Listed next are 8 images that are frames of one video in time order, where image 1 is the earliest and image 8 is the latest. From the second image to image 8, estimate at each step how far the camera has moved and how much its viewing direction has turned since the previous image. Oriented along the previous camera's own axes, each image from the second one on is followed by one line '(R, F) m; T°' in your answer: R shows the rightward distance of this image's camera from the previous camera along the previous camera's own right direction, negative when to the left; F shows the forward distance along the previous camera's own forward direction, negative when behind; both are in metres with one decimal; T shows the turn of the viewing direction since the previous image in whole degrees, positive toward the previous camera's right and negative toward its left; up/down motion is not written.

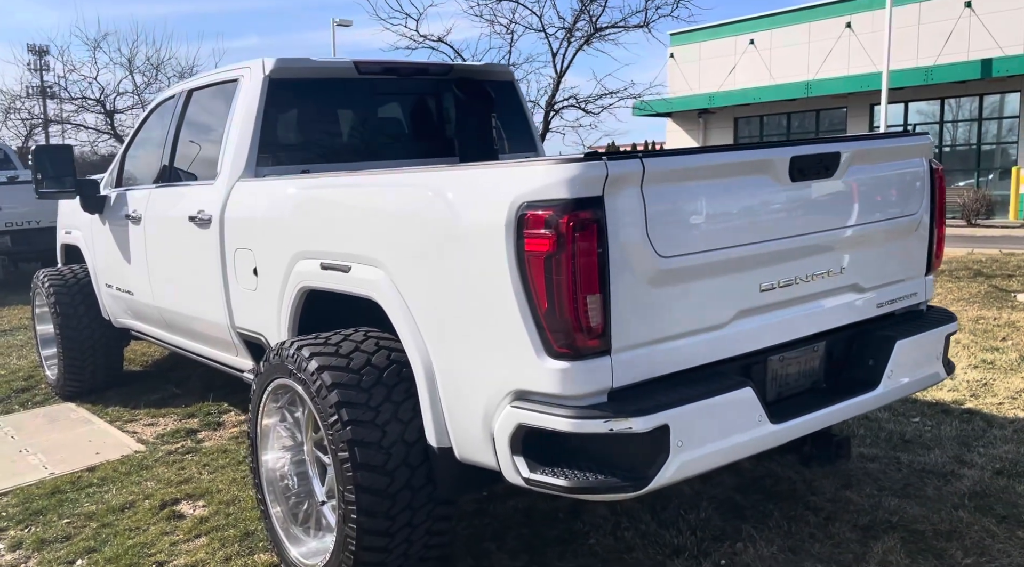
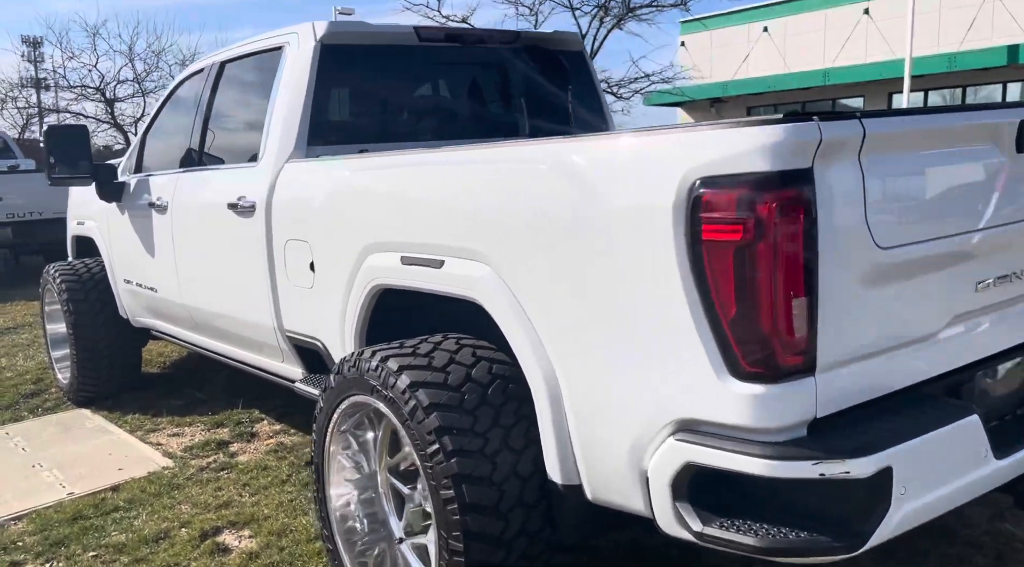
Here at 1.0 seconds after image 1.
(-0.3, +0.5) m; 0°
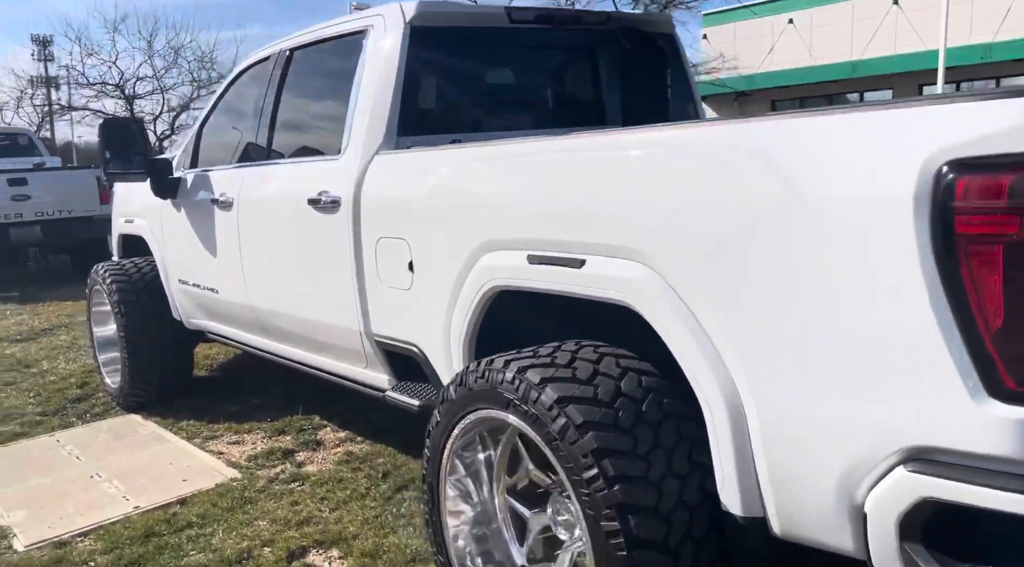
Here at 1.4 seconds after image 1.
(-0.3, +0.2) m; -1°
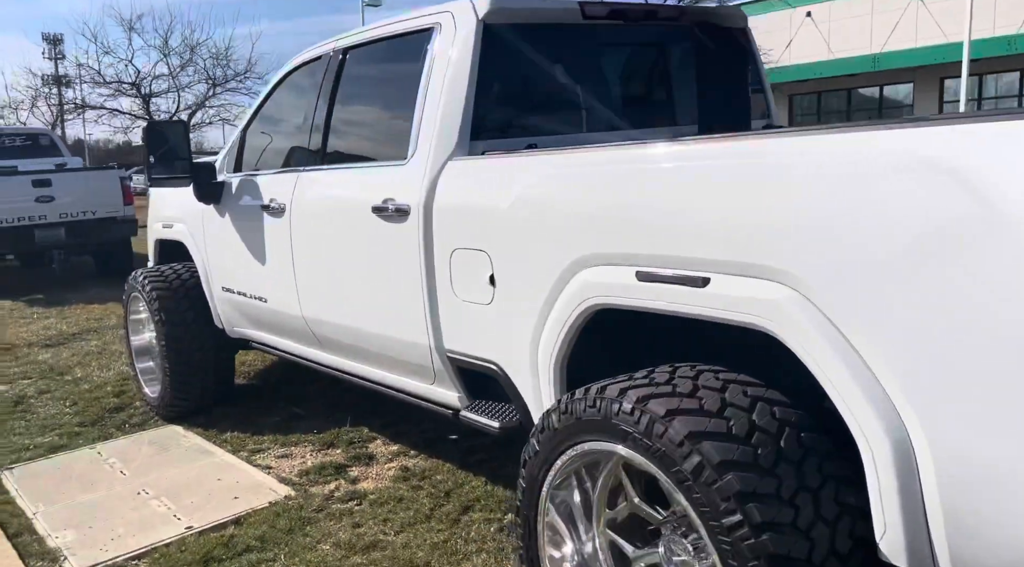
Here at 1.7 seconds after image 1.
(-0.2, +0.2) m; -1°
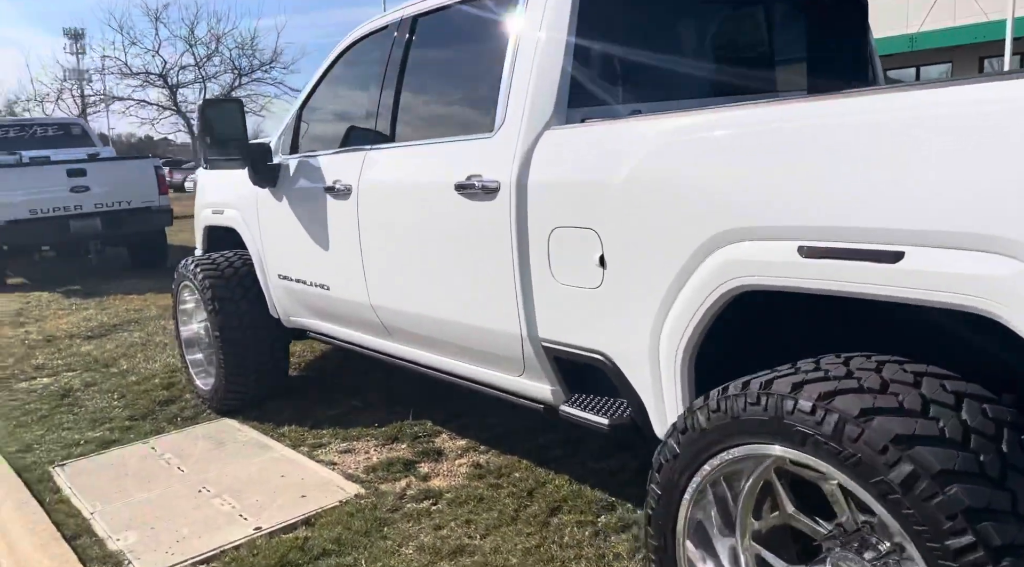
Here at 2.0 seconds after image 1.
(-0.3, +0.2) m; -1°
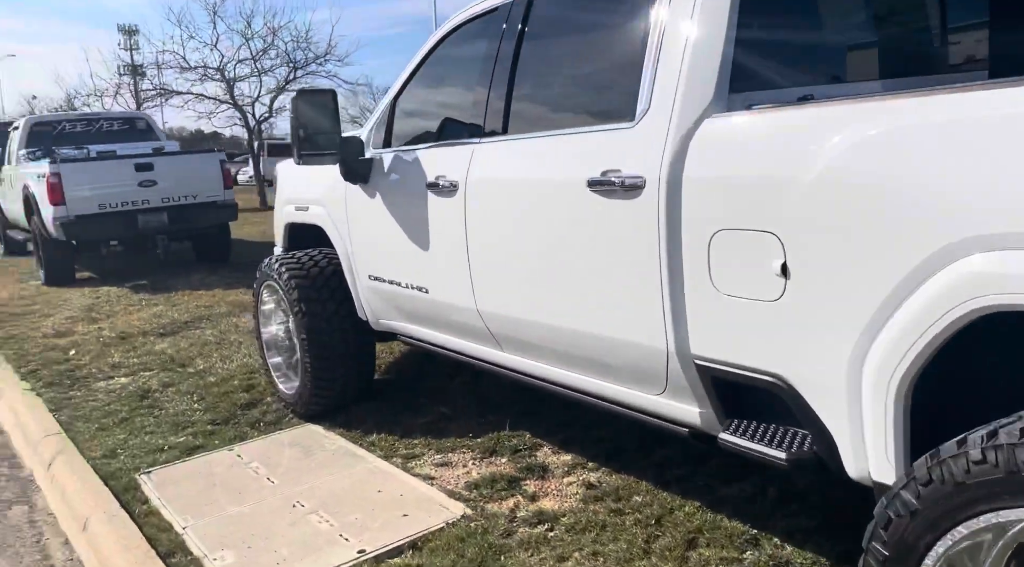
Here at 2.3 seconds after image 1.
(-0.3, +0.3) m; -3°
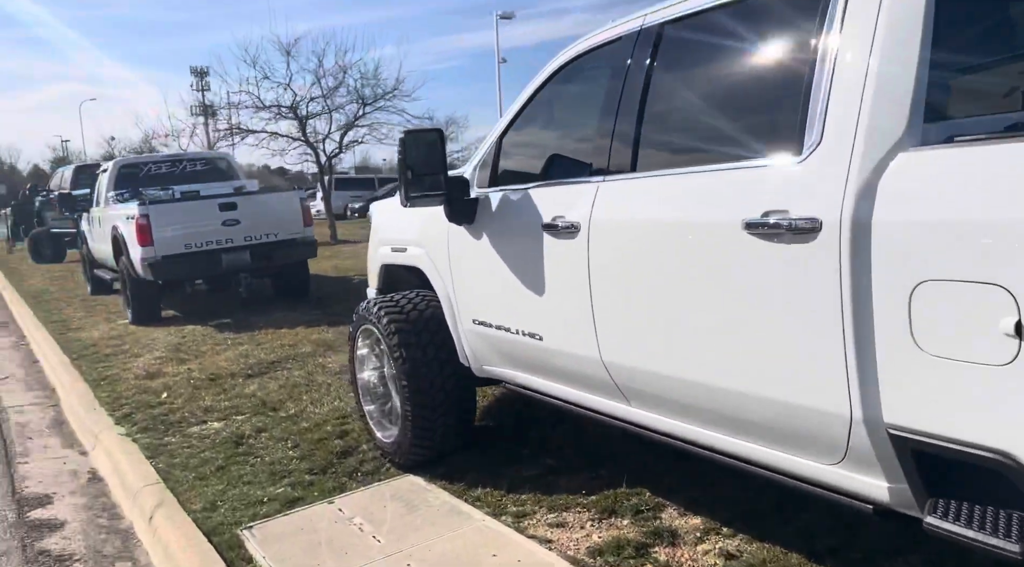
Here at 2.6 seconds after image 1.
(-0.2, +0.2) m; -4°
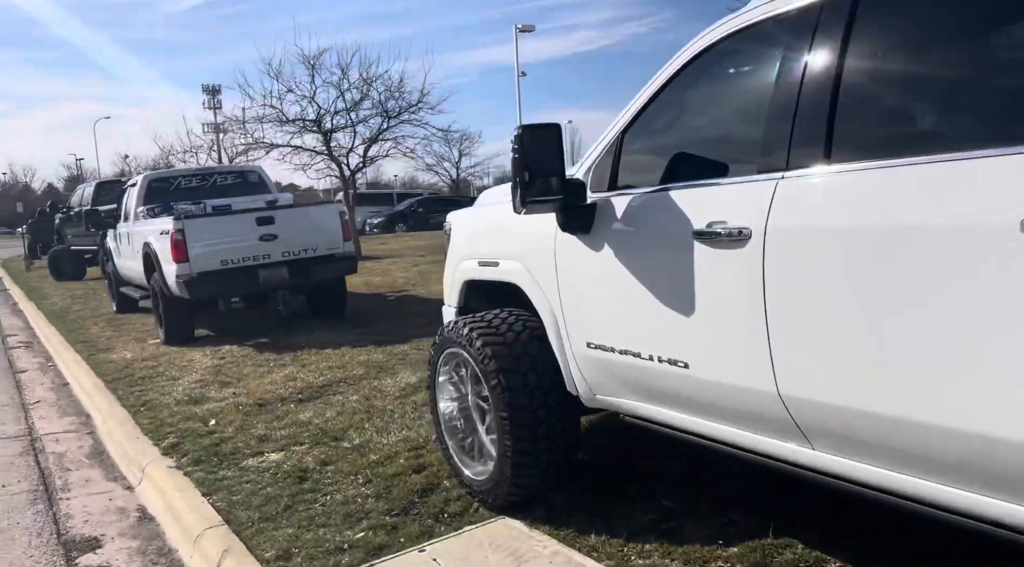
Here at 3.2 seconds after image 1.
(-0.4, +0.4) m; -1°
